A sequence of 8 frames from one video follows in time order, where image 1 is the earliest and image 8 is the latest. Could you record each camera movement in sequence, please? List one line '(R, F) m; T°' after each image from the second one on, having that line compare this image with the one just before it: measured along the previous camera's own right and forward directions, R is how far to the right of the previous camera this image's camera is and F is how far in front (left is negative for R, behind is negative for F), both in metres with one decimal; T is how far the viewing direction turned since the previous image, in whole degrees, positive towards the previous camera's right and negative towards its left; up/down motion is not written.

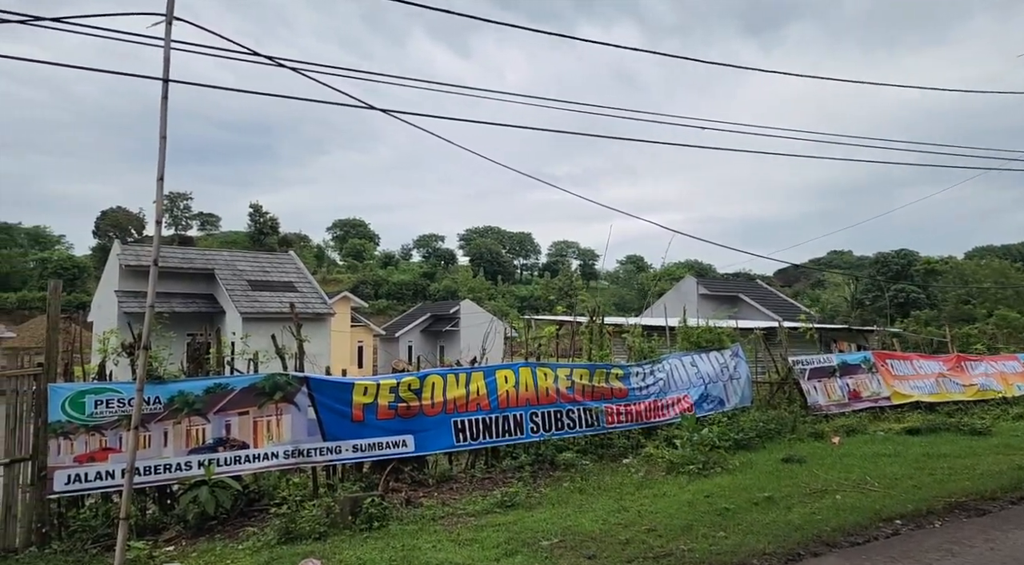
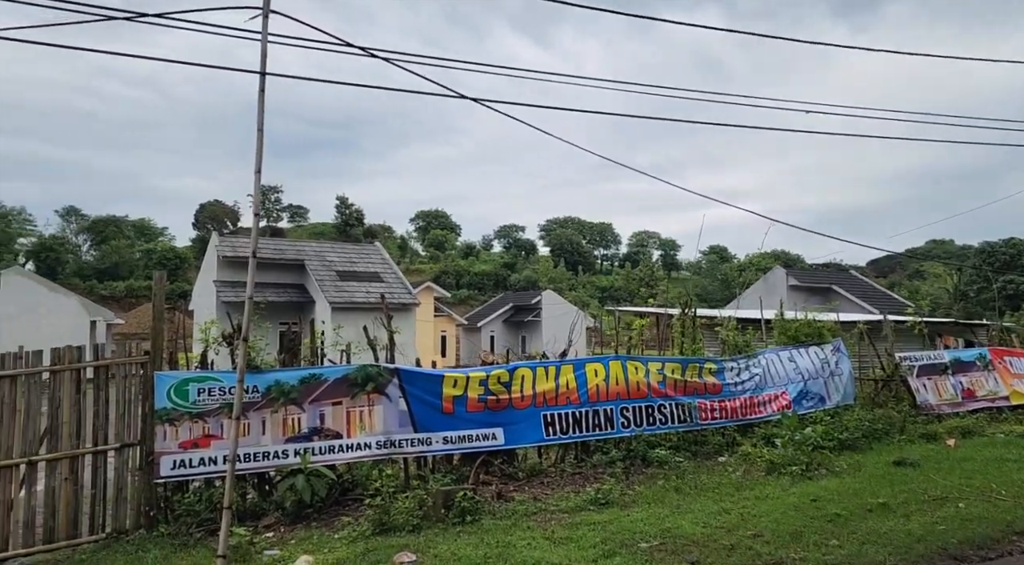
(-0.2, +0.2) m; -6°
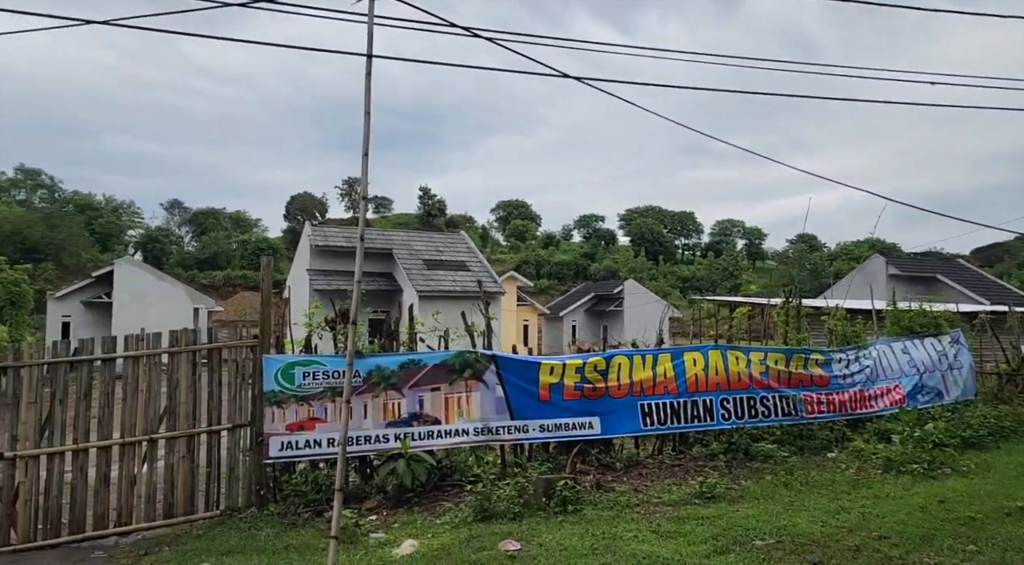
(-0.2, +0.2) m; -6°
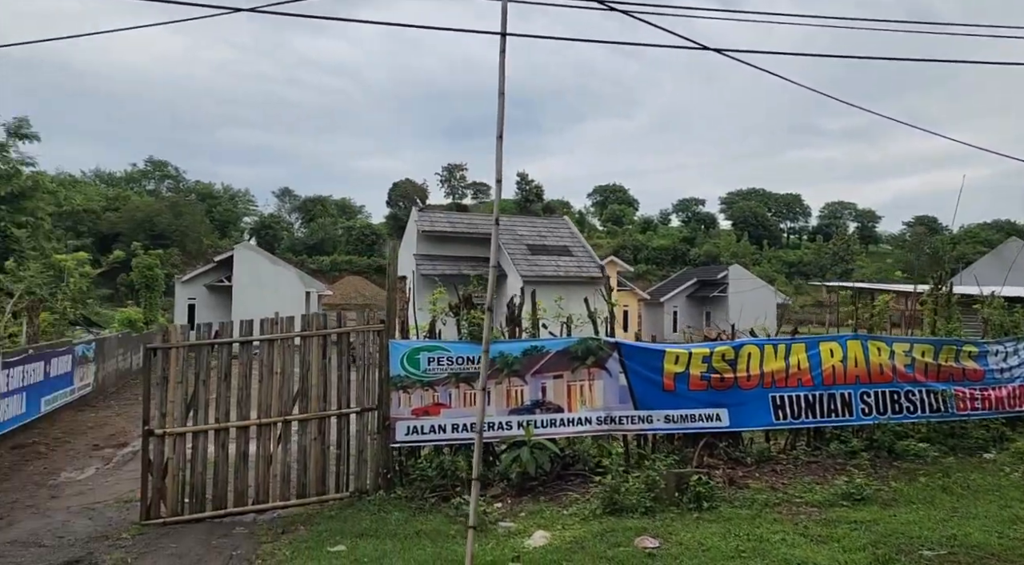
(-0.3, +0.2) m; -8°
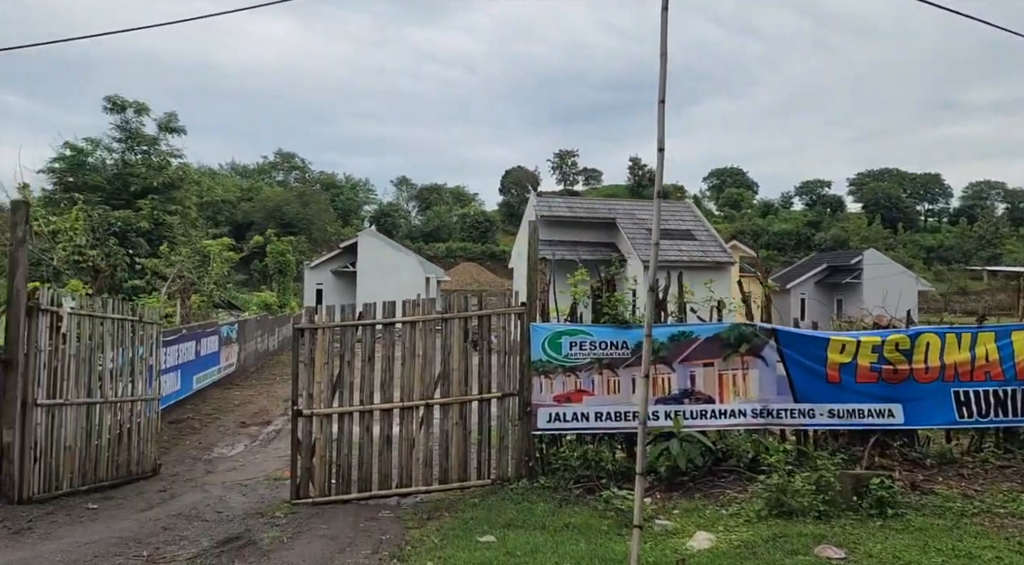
(-0.4, +0.3) m; -9°
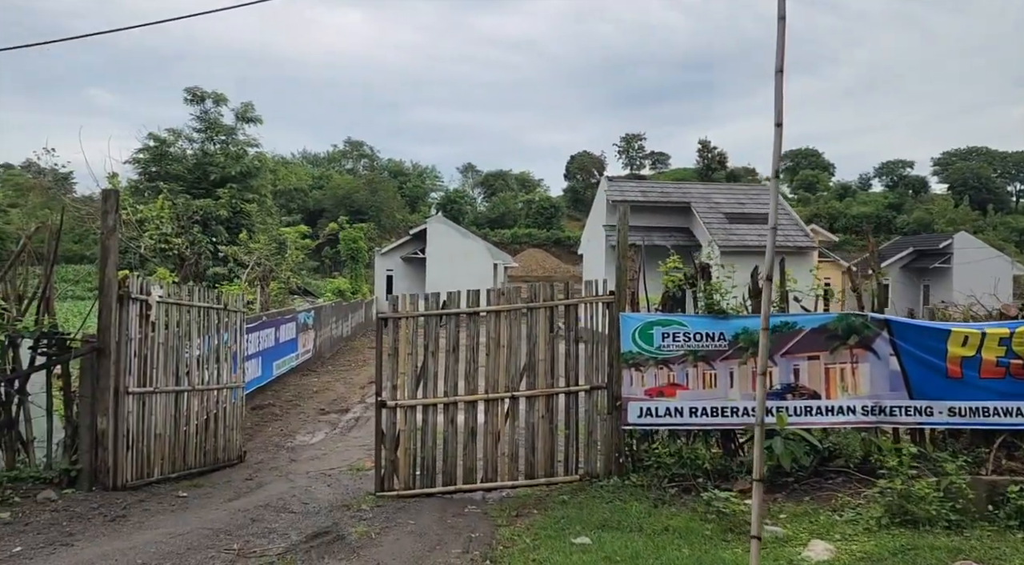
(-0.2, +0.3) m; -5°
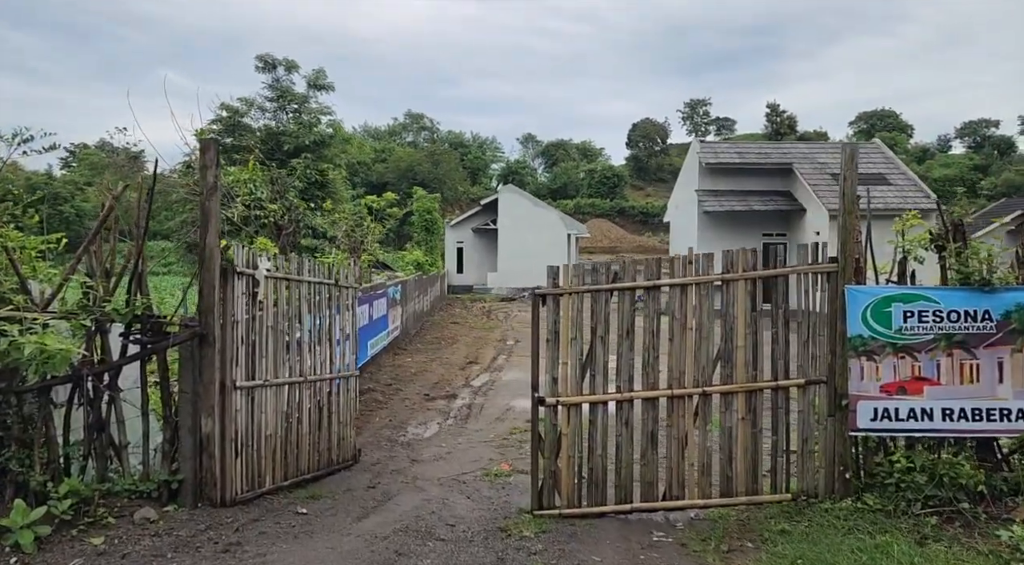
(-0.9, +1.1) m; -5°
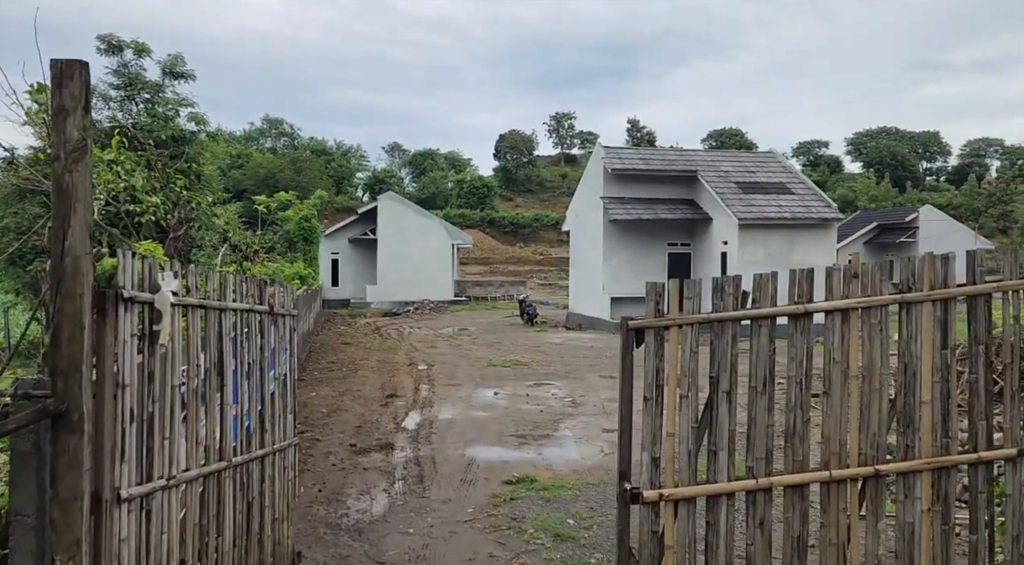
(-0.9, +1.7) m; +11°
